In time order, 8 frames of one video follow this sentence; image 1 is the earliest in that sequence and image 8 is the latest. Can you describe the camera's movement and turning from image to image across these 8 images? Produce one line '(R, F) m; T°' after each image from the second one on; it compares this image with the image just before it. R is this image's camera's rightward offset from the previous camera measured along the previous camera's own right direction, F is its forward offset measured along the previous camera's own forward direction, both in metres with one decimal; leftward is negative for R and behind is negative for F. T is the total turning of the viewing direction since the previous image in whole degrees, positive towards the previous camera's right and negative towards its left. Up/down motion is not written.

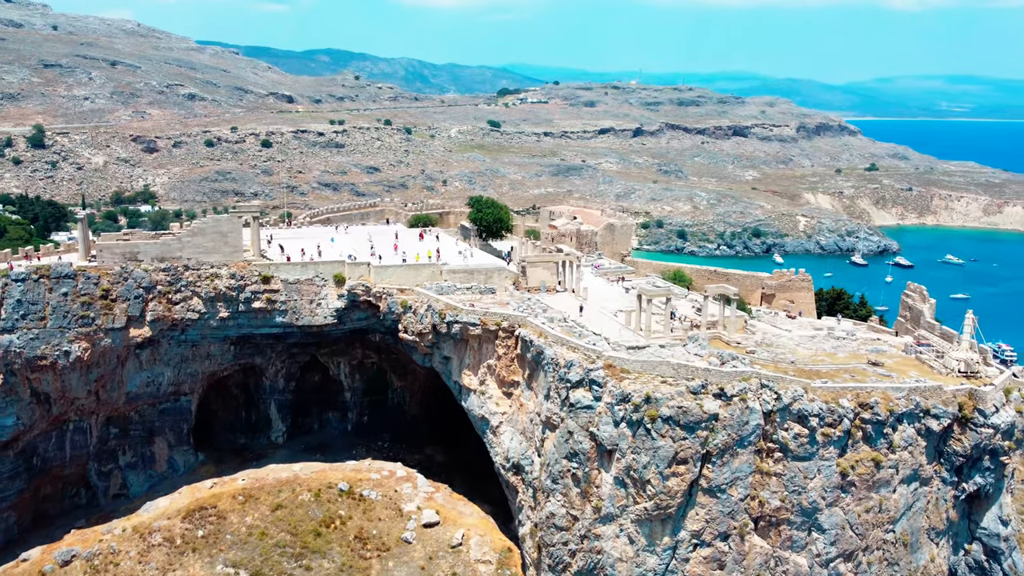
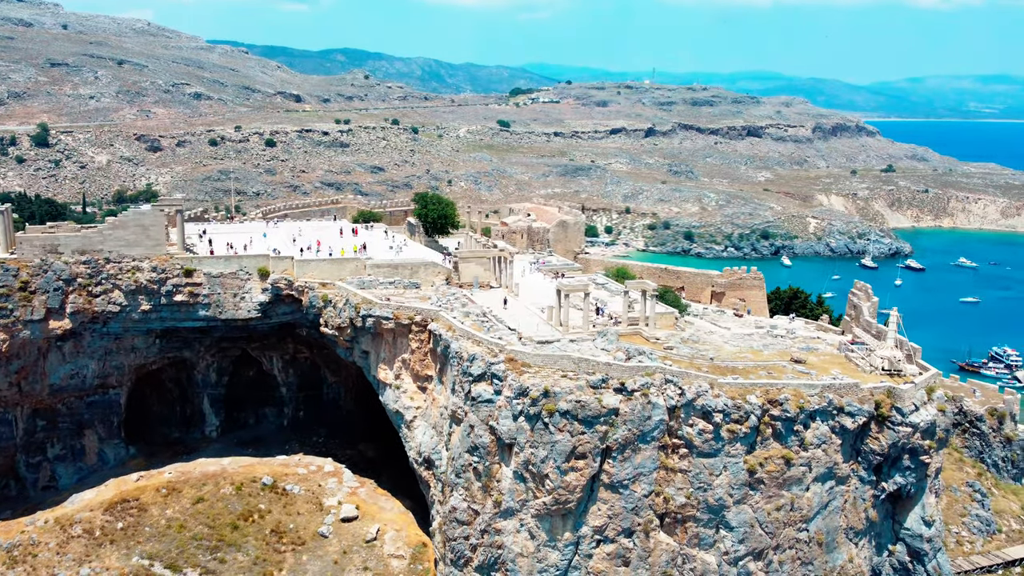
(+3.7, +0.1) m; -1°
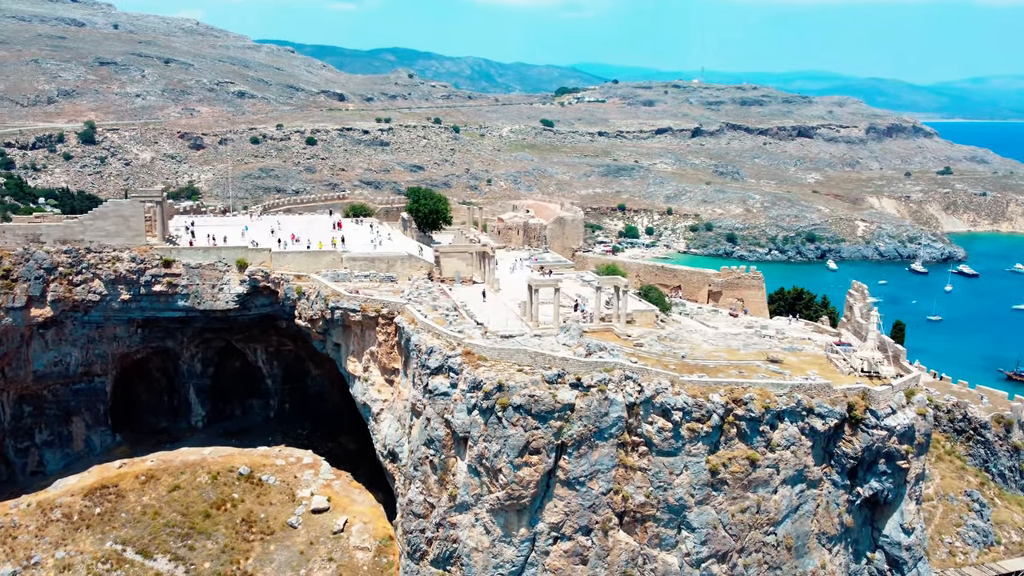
(+2.9, +0.3) m; -3°
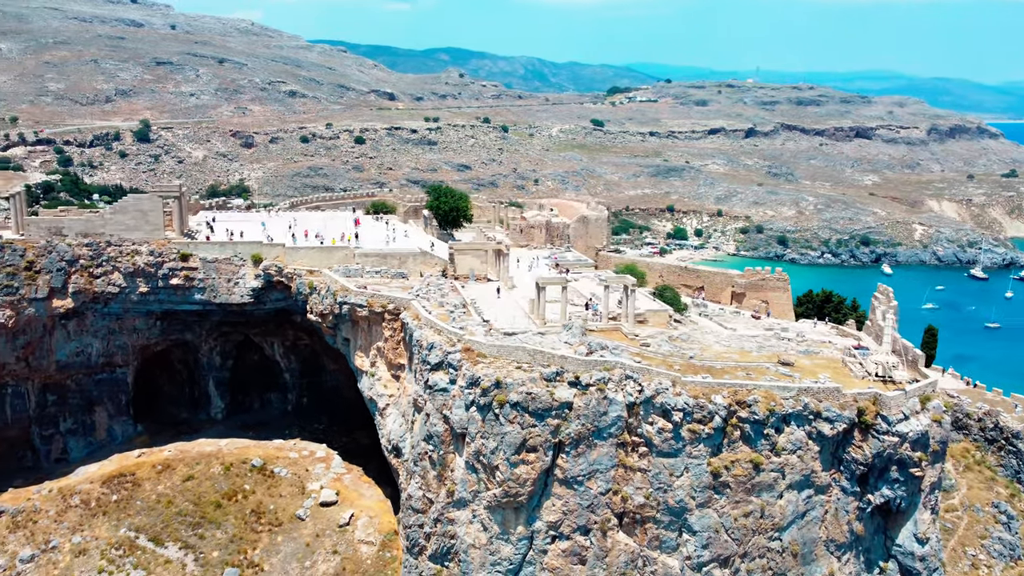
(+1.6, +0.1) m; -3°
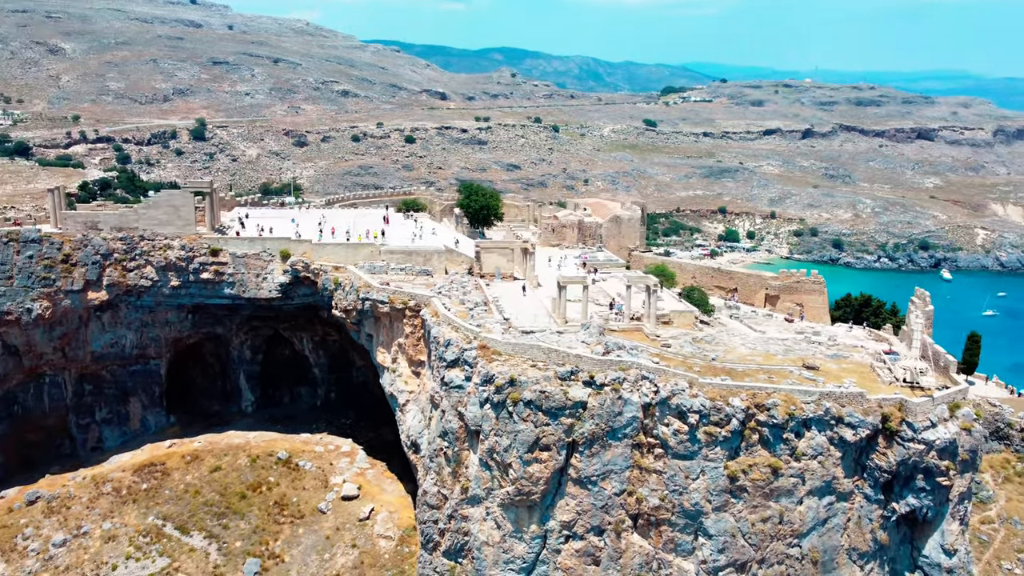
(+1.1, +0.1) m; -3°
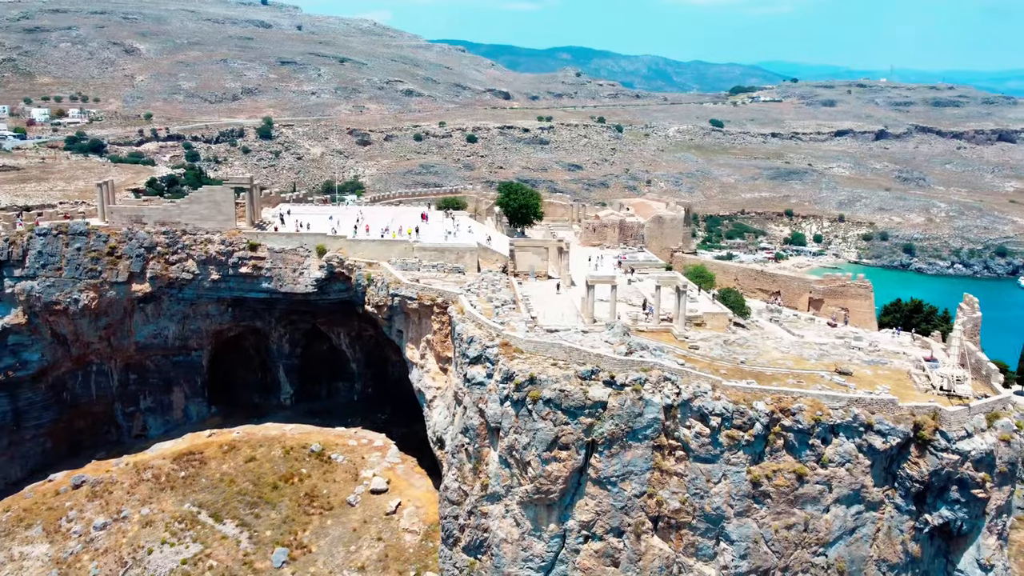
(+1.3, +0.1) m; -4°
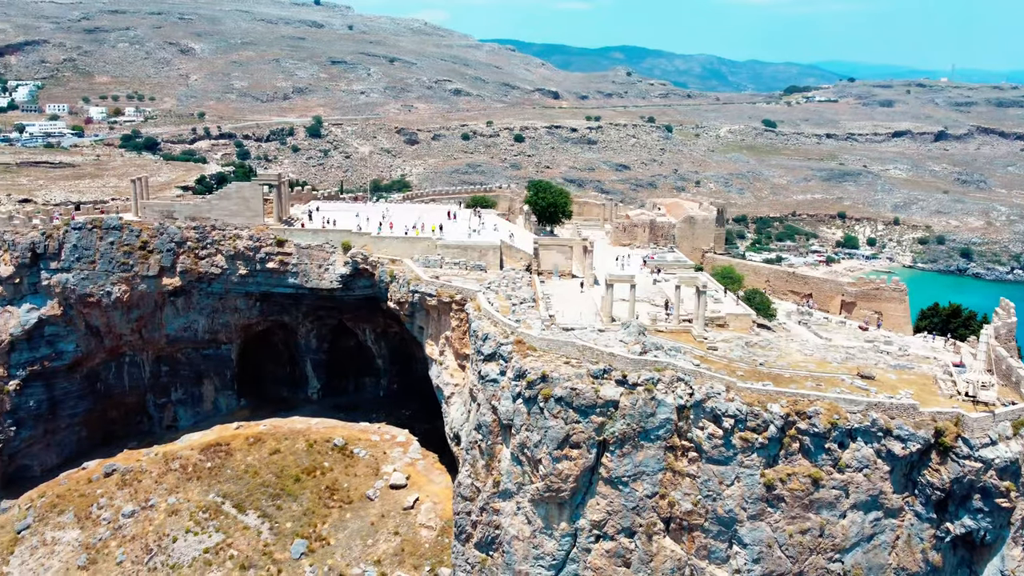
(+1.2, 0.0) m; -3°
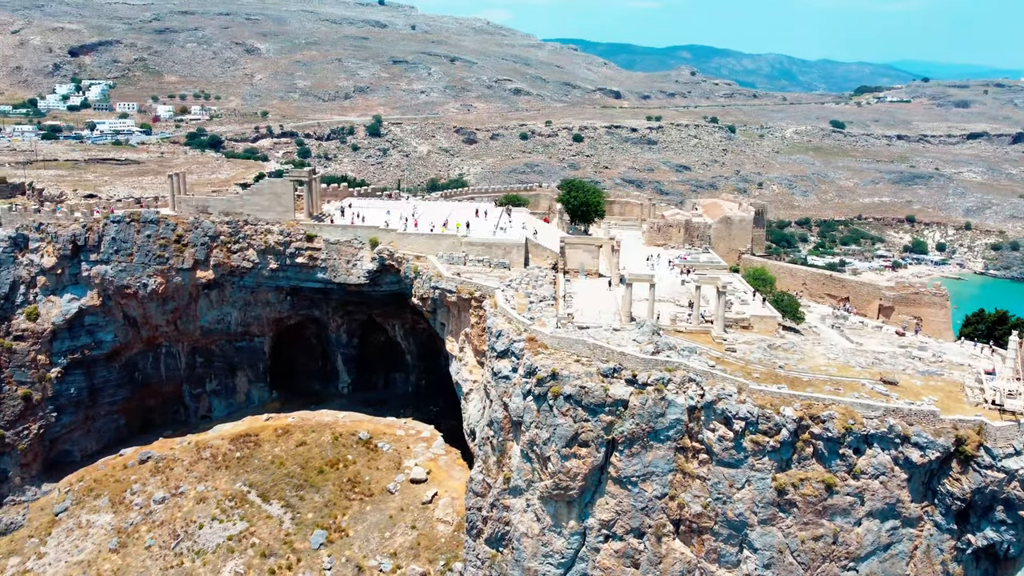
(+1.6, 0.0) m; -4°
